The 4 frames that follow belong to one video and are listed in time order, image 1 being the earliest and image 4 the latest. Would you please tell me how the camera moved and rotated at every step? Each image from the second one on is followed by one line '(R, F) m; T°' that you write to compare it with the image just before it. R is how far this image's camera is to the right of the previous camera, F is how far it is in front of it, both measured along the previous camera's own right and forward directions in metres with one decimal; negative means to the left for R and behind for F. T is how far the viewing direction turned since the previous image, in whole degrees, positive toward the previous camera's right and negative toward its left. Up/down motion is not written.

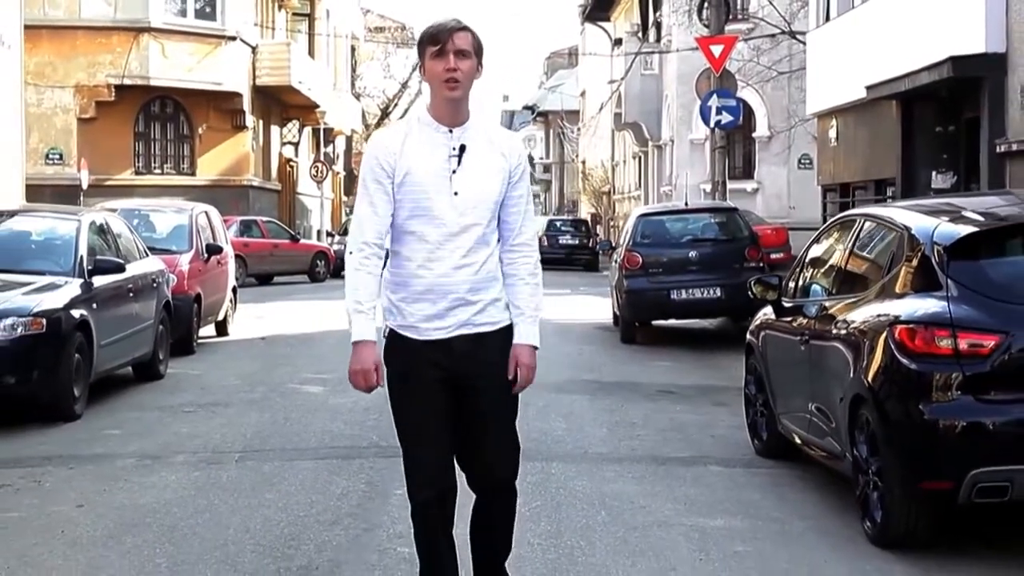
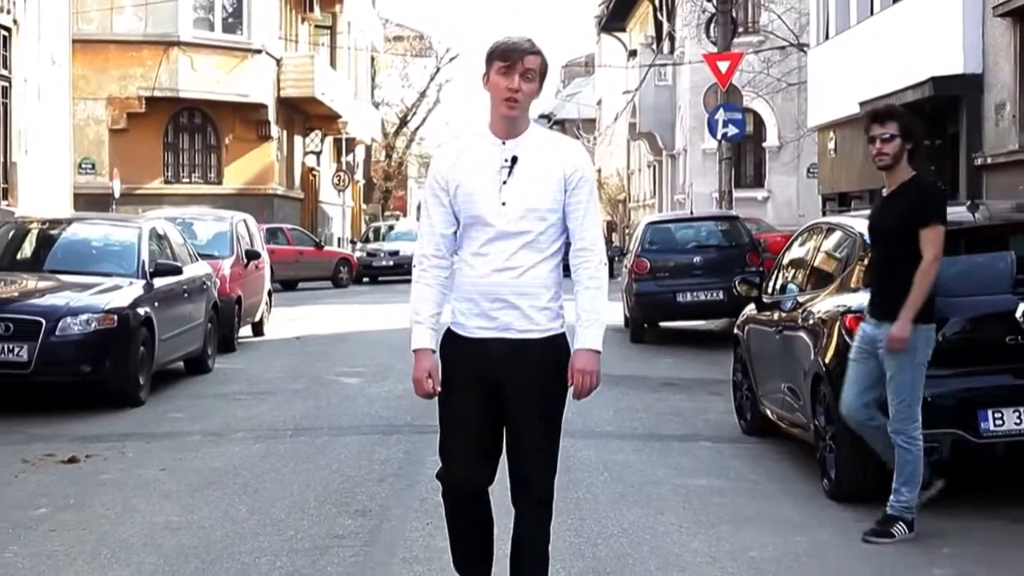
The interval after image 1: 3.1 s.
(0.0, -1.3) m; -1°
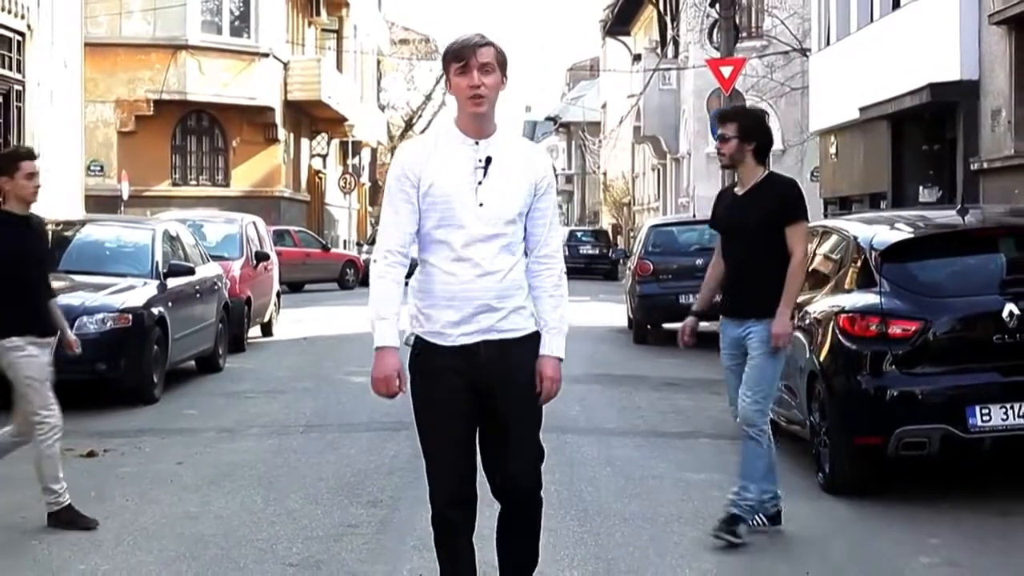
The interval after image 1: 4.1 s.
(0.0, -0.3) m; 0°
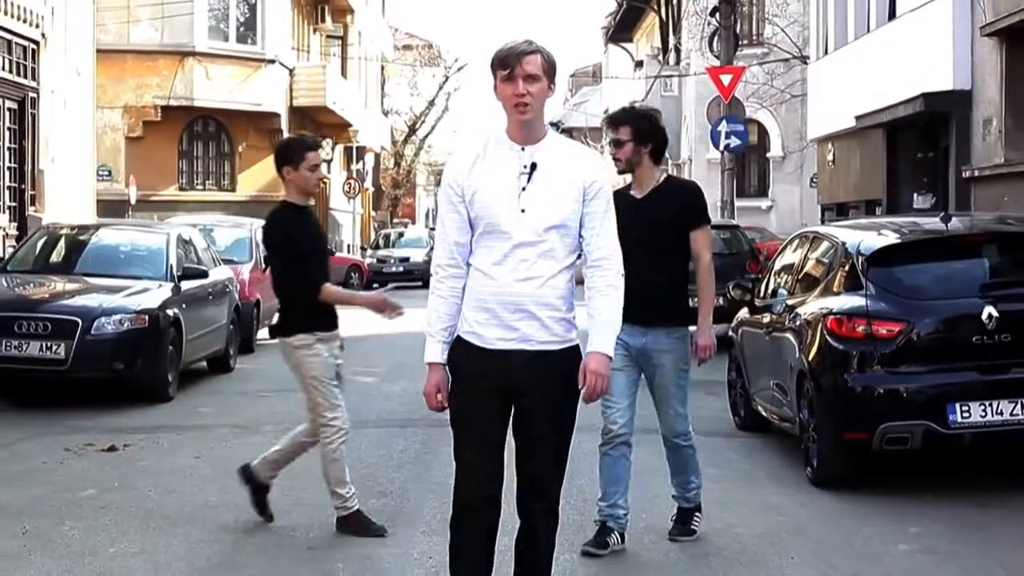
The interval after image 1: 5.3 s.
(0.0, -0.4) m; 0°
